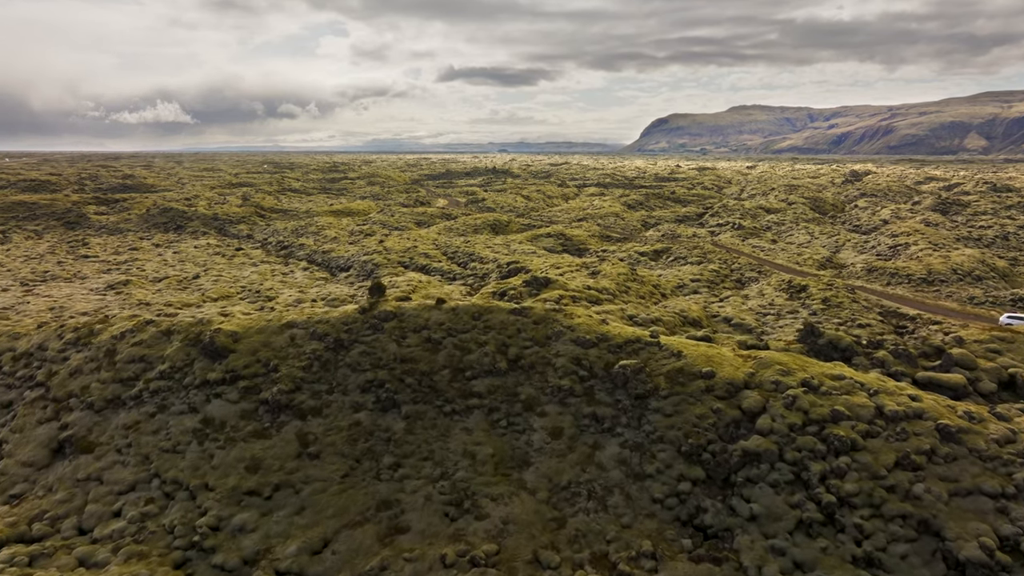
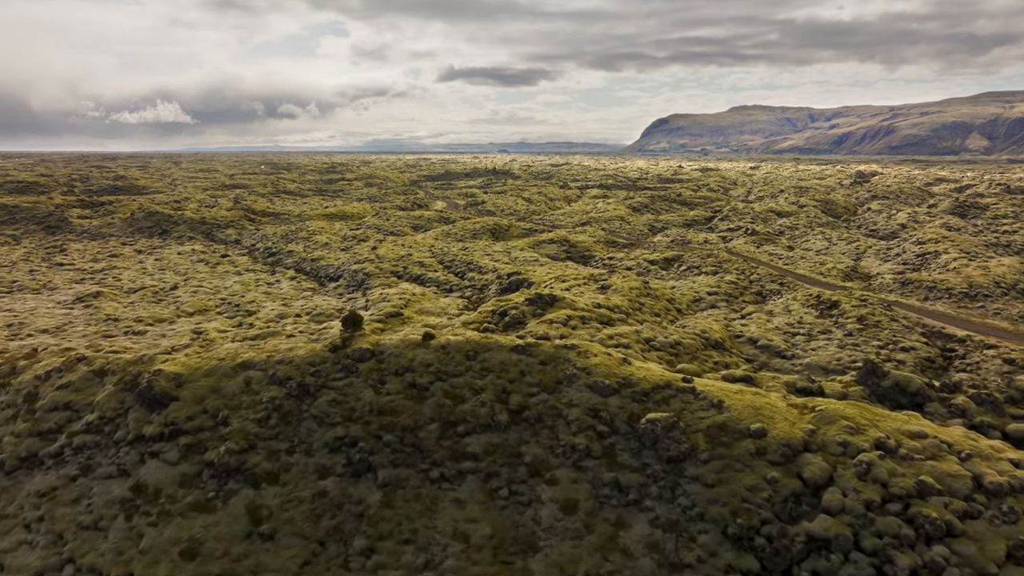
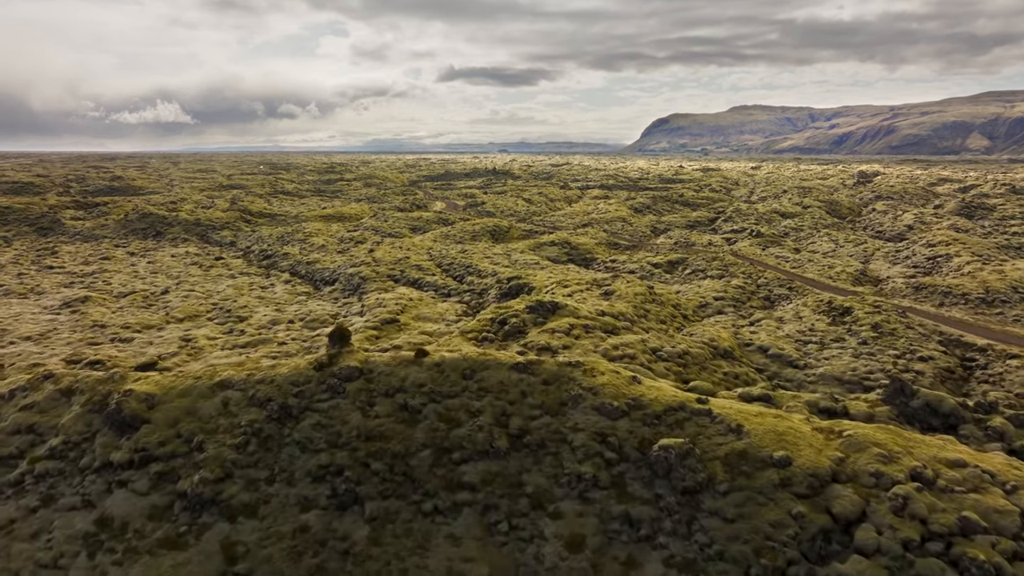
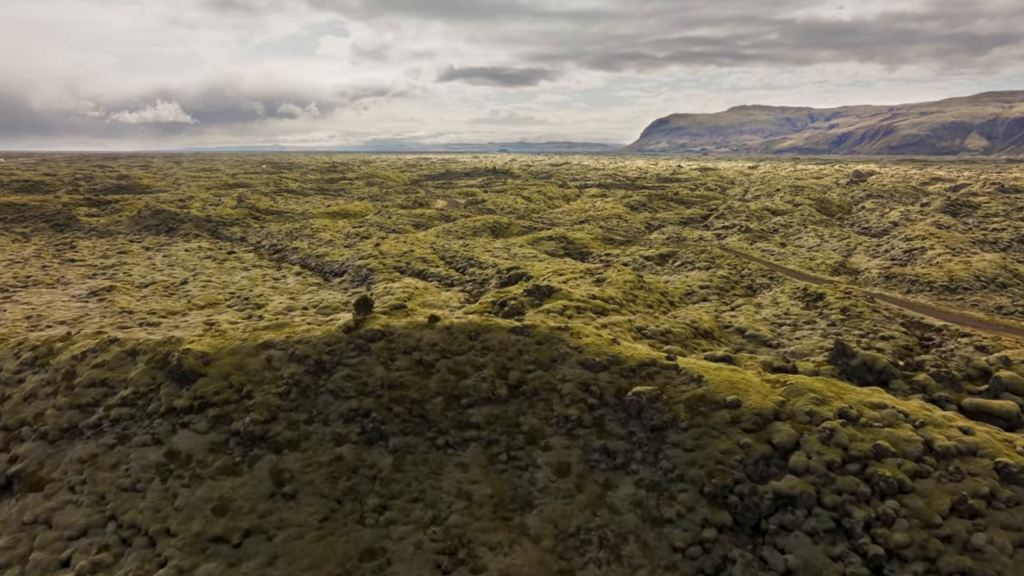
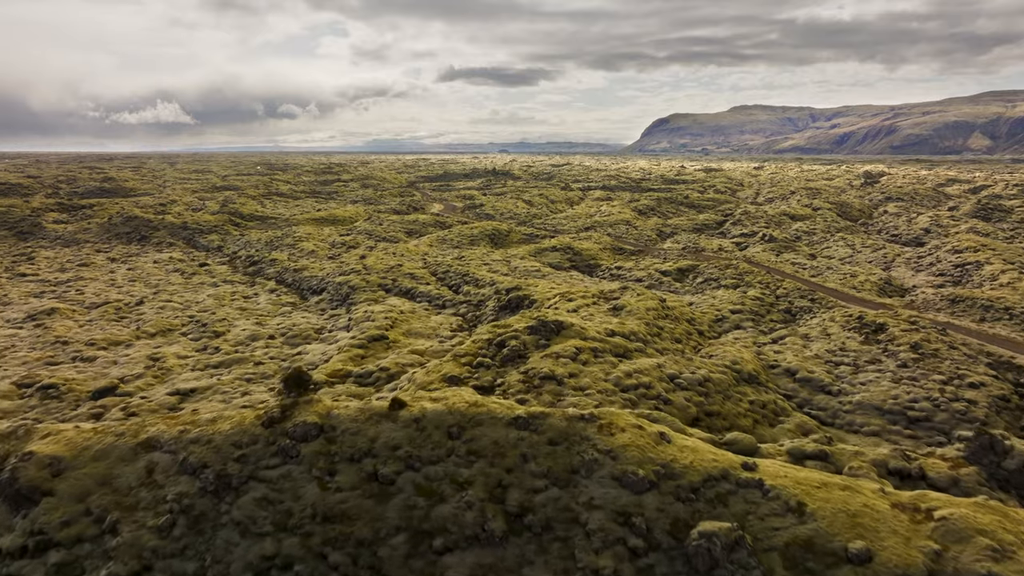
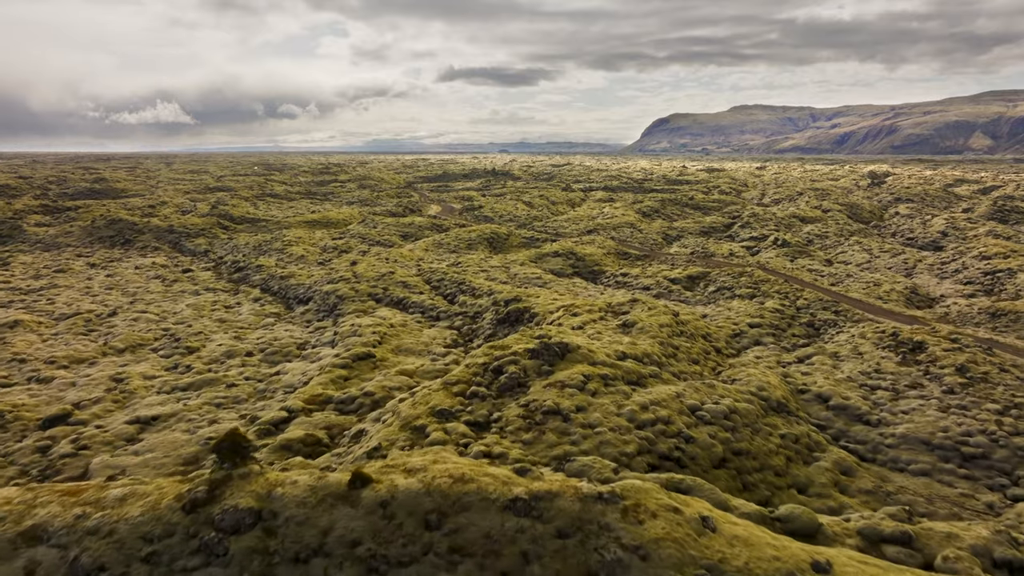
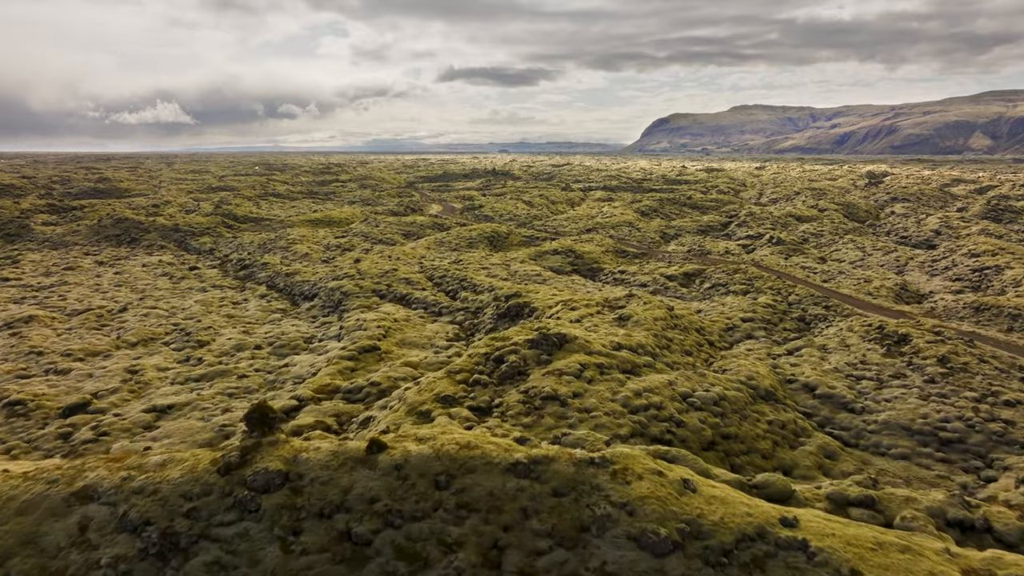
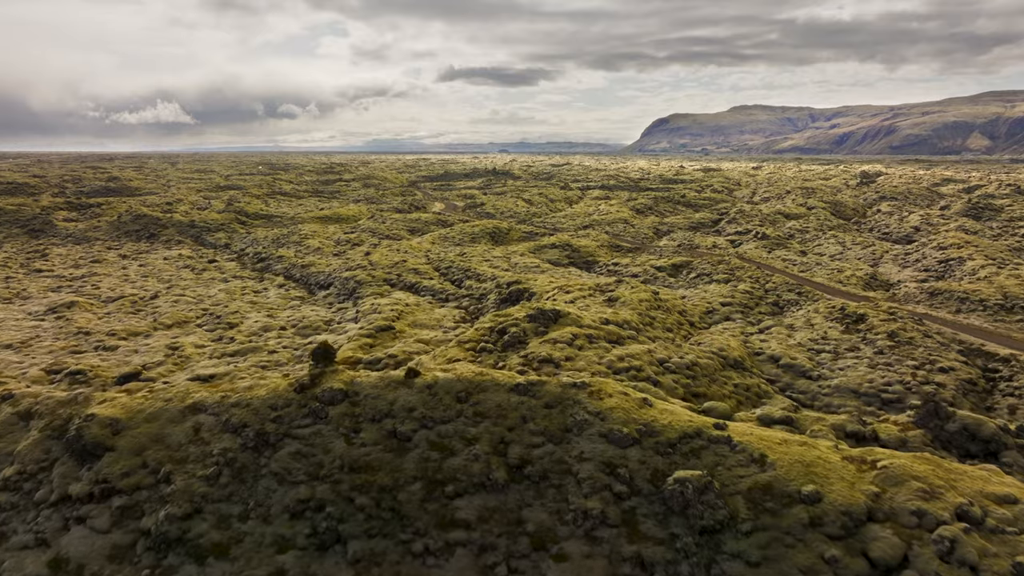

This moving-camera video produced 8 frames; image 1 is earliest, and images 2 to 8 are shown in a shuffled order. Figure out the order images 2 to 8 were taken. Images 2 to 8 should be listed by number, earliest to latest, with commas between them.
4, 2, 3, 8, 5, 7, 6
